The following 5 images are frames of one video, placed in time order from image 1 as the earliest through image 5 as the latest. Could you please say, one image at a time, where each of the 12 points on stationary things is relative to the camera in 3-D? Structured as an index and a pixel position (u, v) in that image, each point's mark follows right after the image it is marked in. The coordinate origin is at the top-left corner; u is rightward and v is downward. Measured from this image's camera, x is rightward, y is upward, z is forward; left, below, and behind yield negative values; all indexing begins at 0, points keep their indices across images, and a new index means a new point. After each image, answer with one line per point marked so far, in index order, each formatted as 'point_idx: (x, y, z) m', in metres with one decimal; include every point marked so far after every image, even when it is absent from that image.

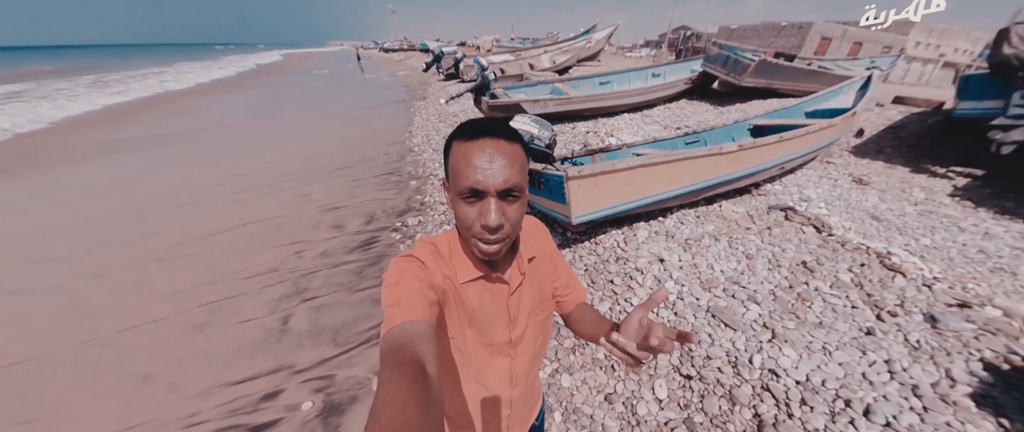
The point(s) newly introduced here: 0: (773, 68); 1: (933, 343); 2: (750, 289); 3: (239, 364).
0: (+9.1, +5.1, +10.4) m
1: (+4.4, -1.3, +3.1) m
2: (+2.9, -0.9, +3.7) m
3: (-3.2, -1.7, +3.6) m
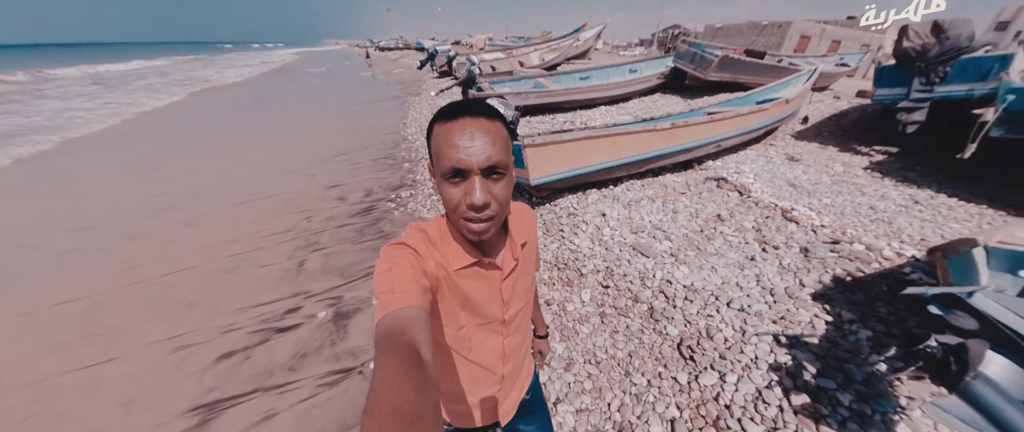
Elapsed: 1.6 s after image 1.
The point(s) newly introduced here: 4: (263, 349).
0: (+8.6, +5.8, +11.4) m
1: (+3.9, -0.7, +4.1) m
2: (+2.4, -0.2, +4.7) m
3: (-3.7, -1.1, +4.5) m
4: (-3.1, -1.6, +3.7) m
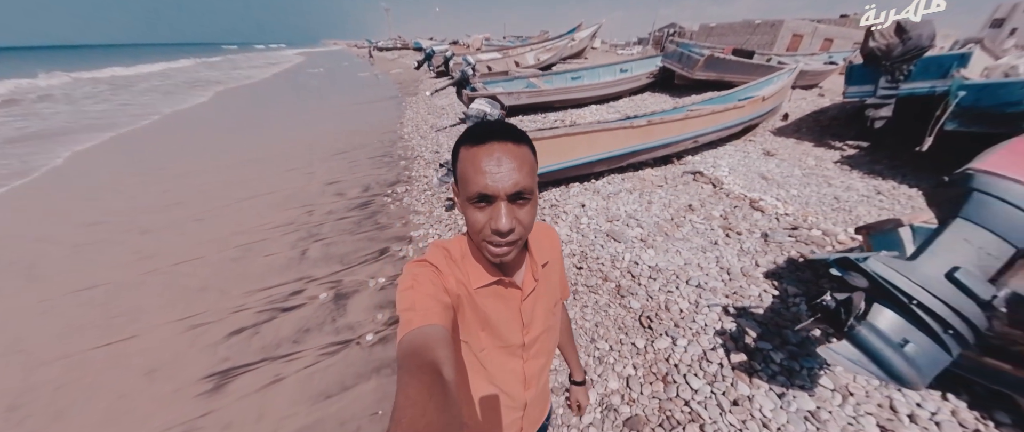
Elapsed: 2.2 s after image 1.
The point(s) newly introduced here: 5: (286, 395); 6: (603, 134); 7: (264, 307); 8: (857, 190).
0: (+8.3, +6.1, +11.8) m
1: (+3.7, -0.5, +4.5) m
2: (+2.2, -0.1, +5.1) m
3: (-3.9, -1.0, +4.9) m
4: (-3.3, -1.5, +4.1) m
5: (-2.4, -1.9, +3.3) m
6: (+1.8, +1.6, +6.0) m
7: (-3.6, -1.3, +4.4) m
8: (+7.2, +0.5, +6.2) m
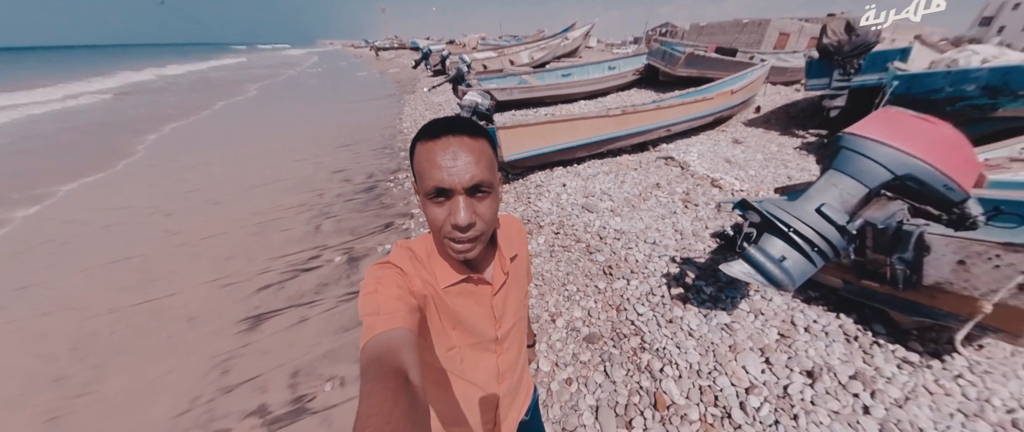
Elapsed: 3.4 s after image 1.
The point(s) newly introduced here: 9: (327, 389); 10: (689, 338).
0: (+8.0, +6.6, +12.6) m
1: (+3.5, 0.0, +5.2) m
2: (+2.0, +0.4, +5.8) m
3: (-4.2, -0.6, +5.6) m
4: (-3.5, -1.1, +4.8) m
5: (-2.6, -1.5, +4.0) m
6: (+1.6, +2.1, +6.7) m
7: (-3.8, -0.9, +5.0) m
8: (+6.9, +1.1, +7.0) m
9: (-2.0, -1.9, +3.3) m
10: (+1.9, -1.3, +3.4) m
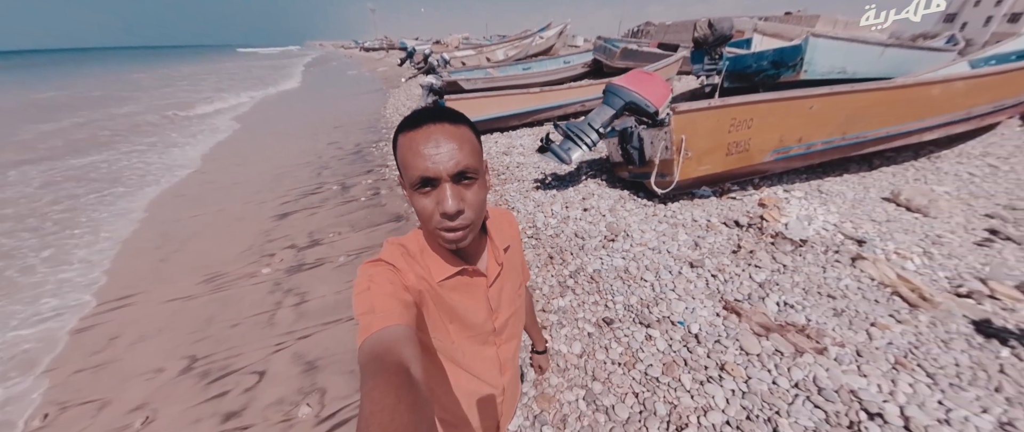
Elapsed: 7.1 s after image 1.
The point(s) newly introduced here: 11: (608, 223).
0: (+6.1, +8.3, +15.3) m
1: (+1.9, +1.7, +7.8) m
2: (+0.3, +2.0, +8.4) m
3: (-5.7, +0.8, +8.1) m
4: (-5.1, +0.4, +7.3) m
5: (-4.2, 0.0, +6.5) m
6: (-0.1, +3.7, +9.3) m
7: (-5.4, +0.5, +7.6) m
8: (+5.3, +2.8, +9.6) m
9: (-3.6, -0.4, +5.9) m
10: (+0.4, +0.3, +5.9) m
11: (+1.7, -0.1, +5.2) m
